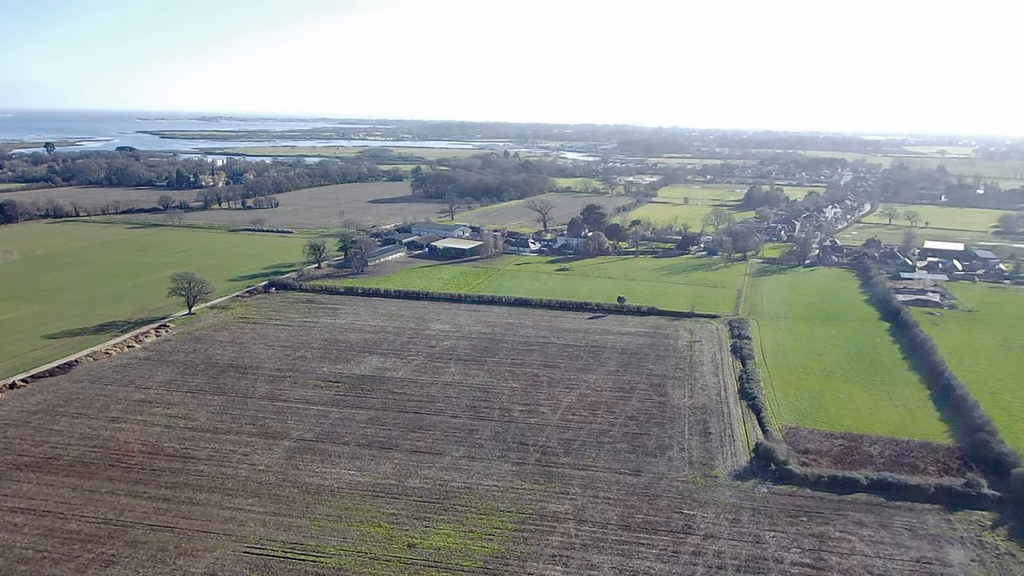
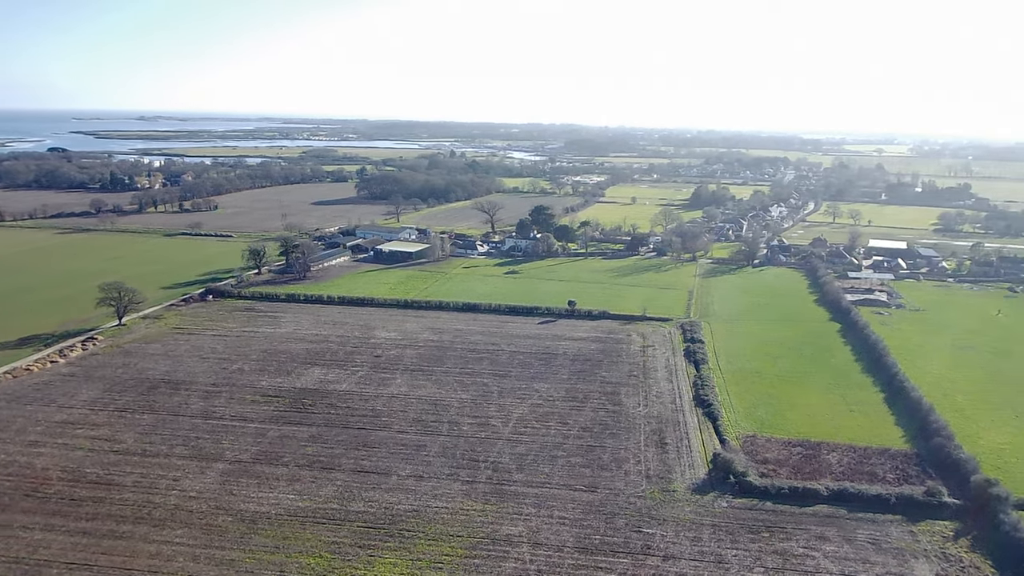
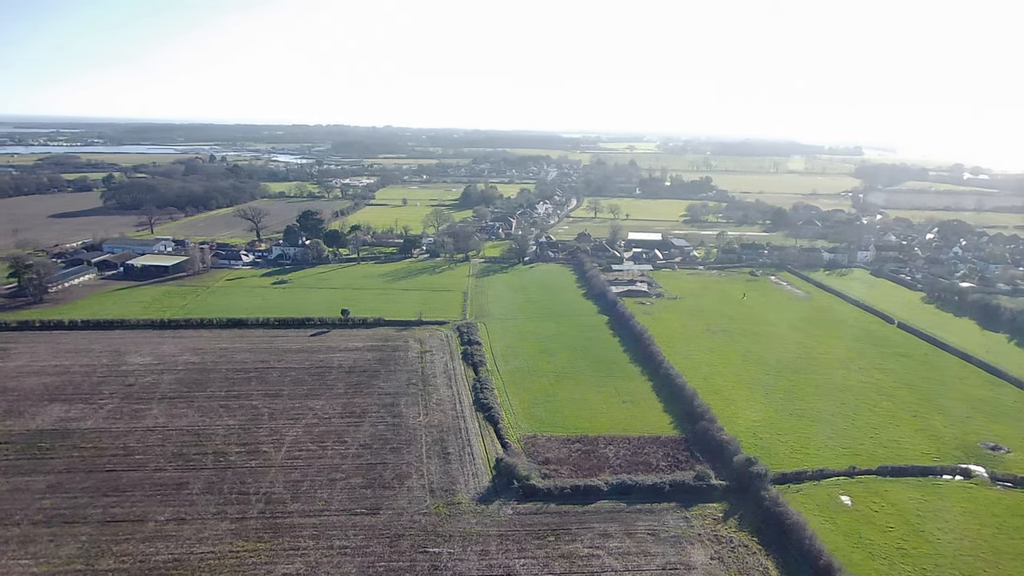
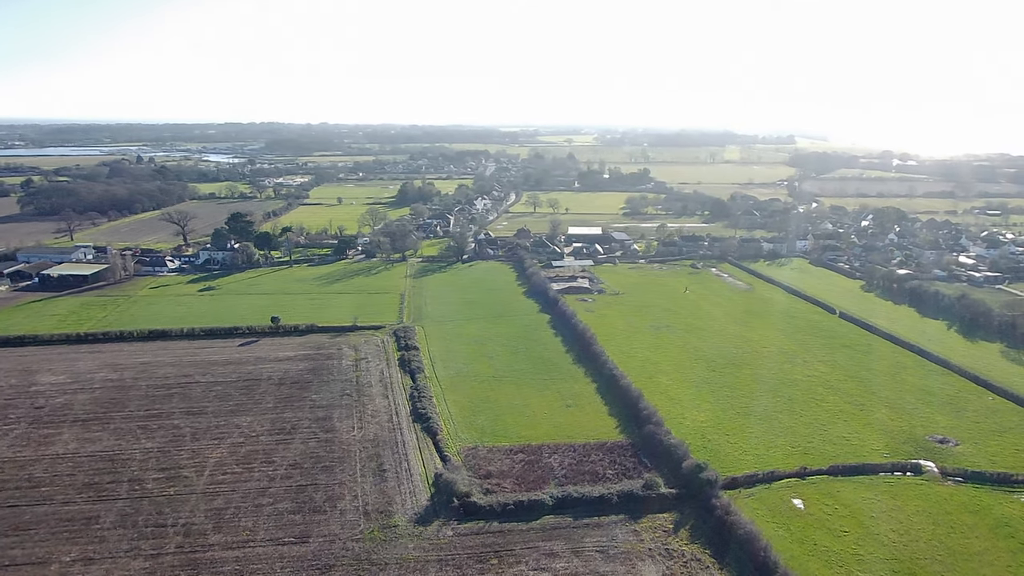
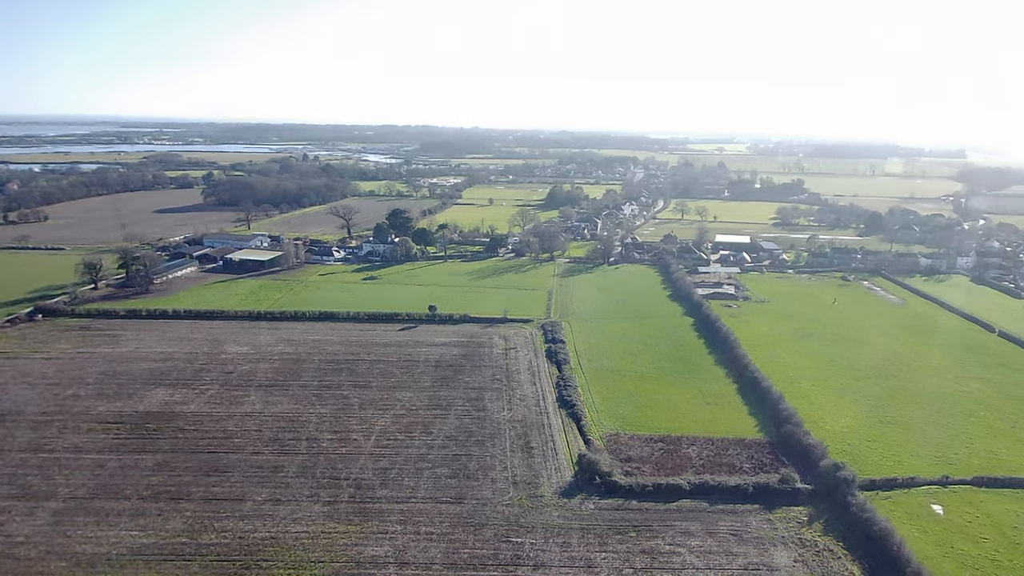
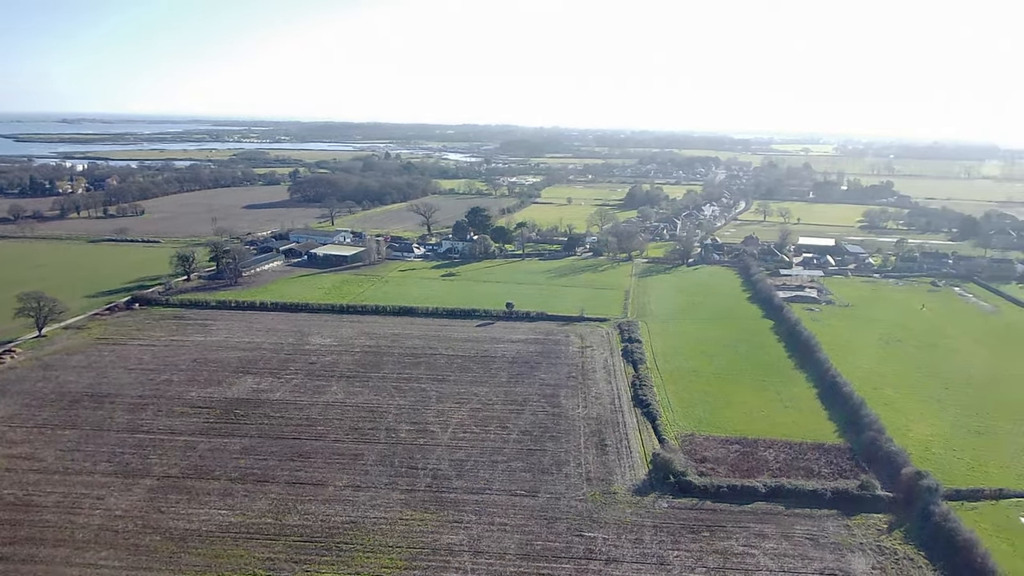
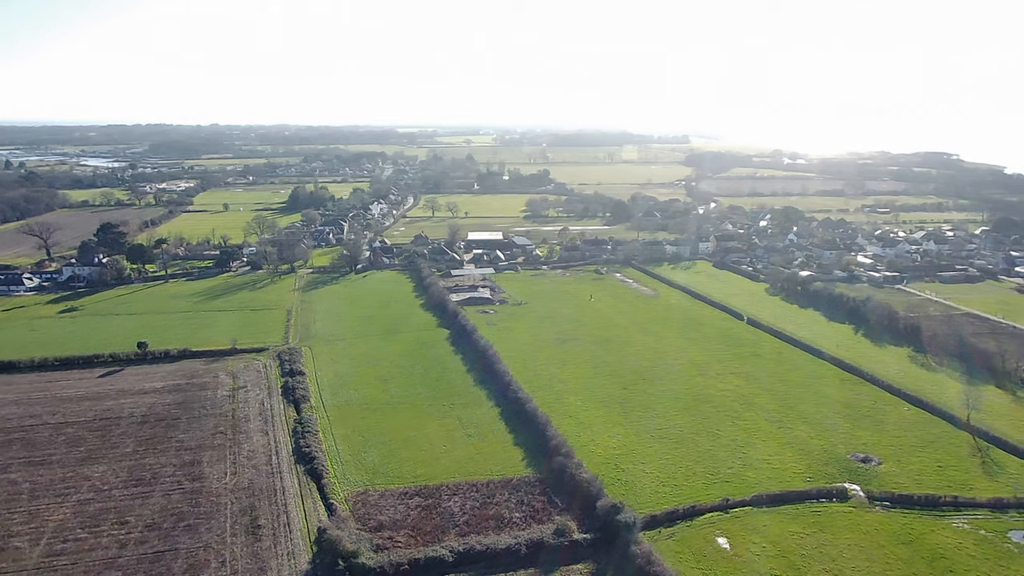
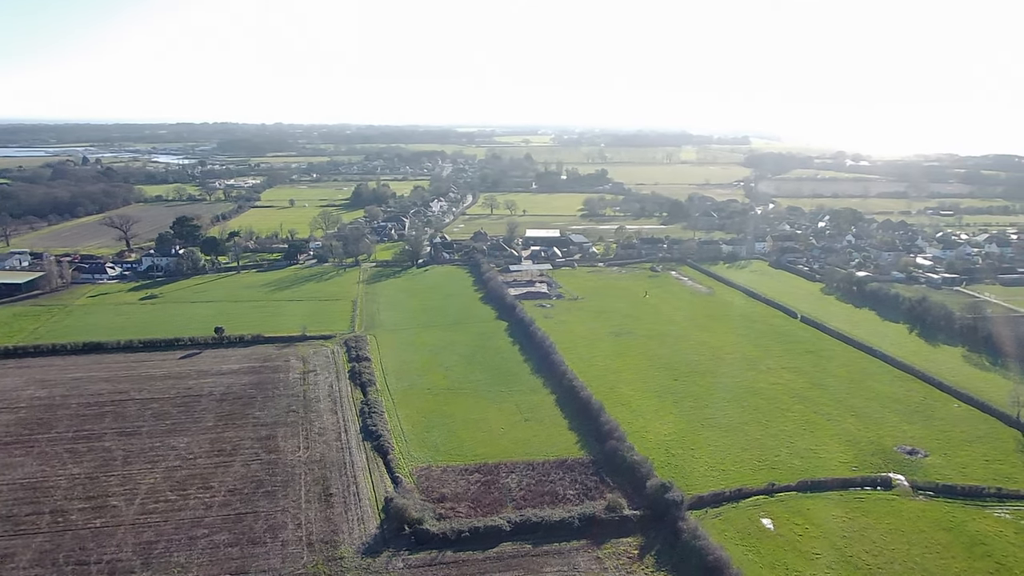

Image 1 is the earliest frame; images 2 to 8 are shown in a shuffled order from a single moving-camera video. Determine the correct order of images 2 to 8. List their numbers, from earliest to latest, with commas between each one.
2, 6, 5, 3, 4, 8, 7
